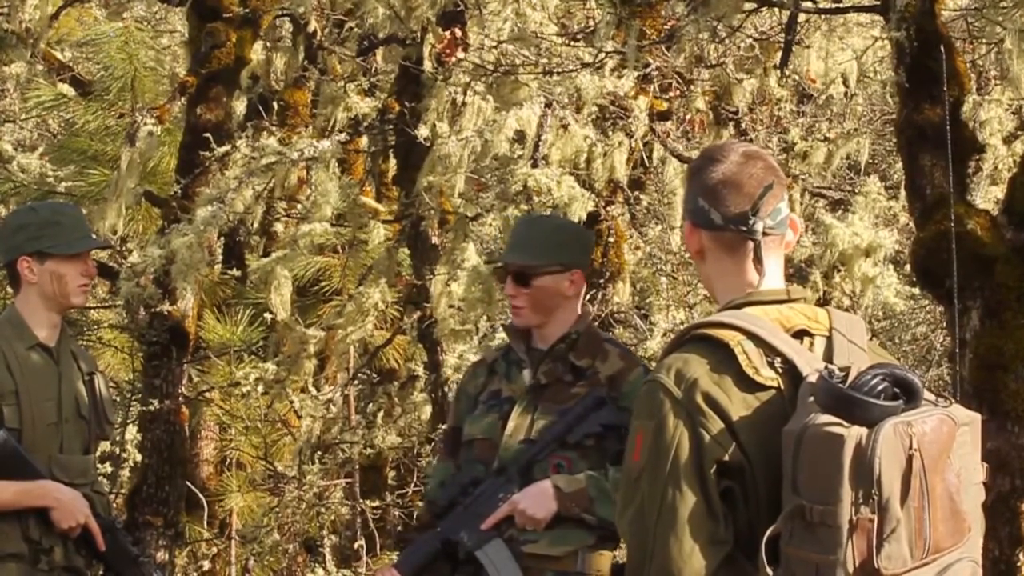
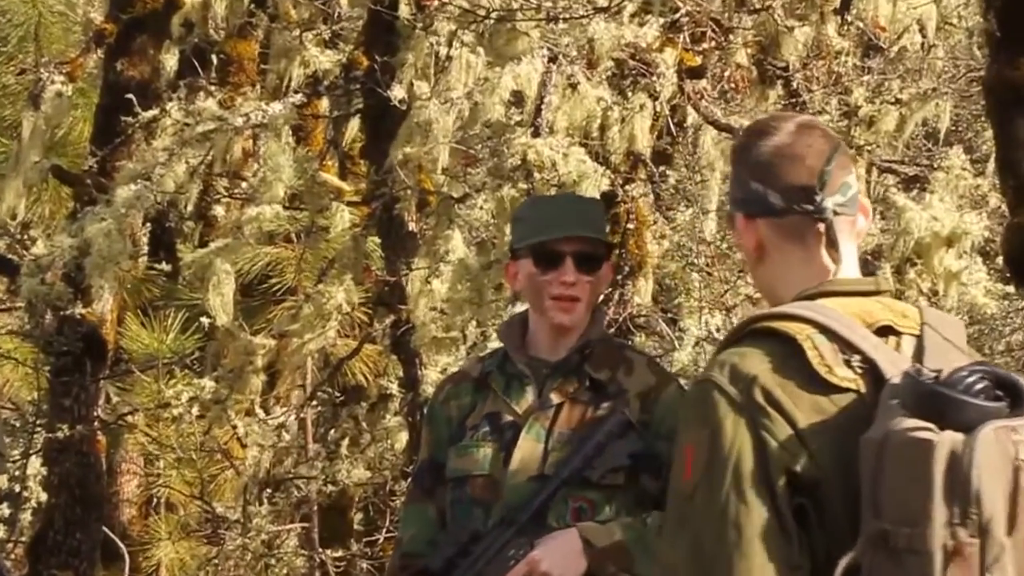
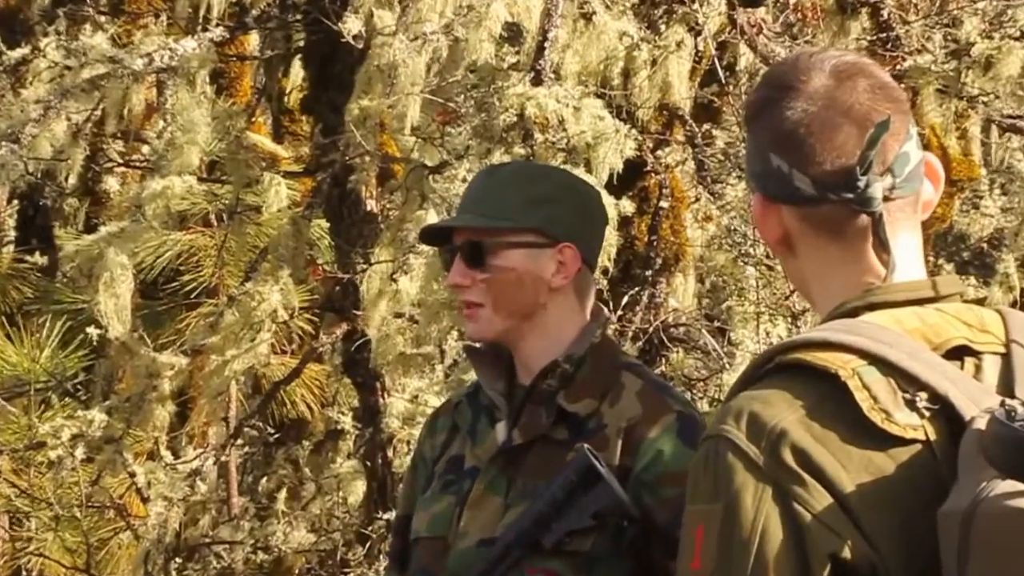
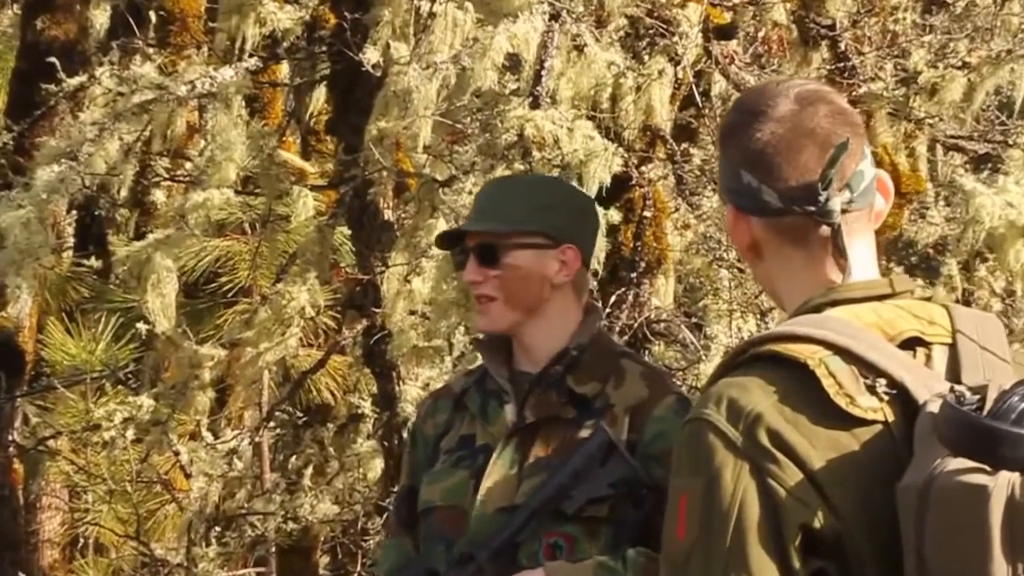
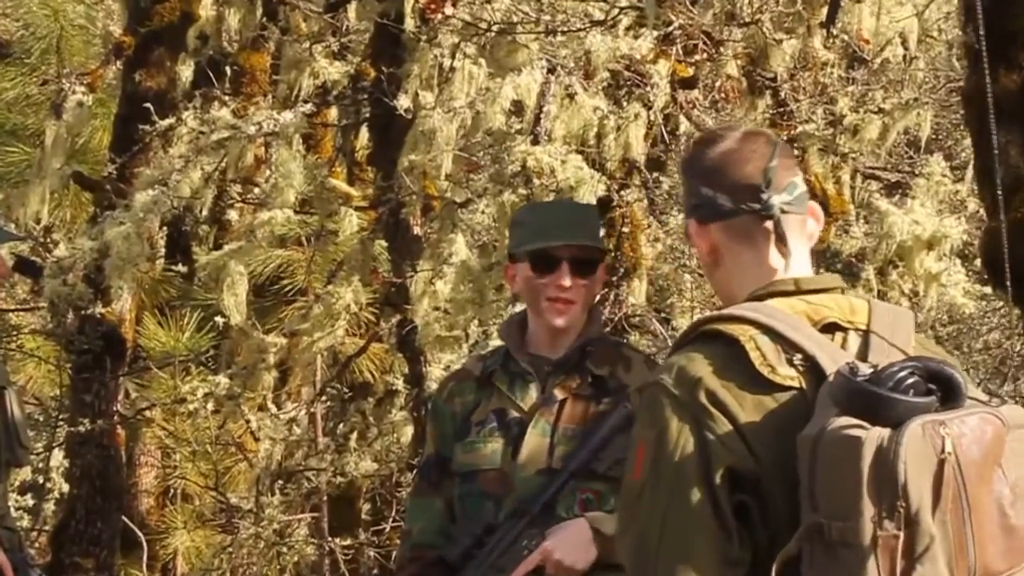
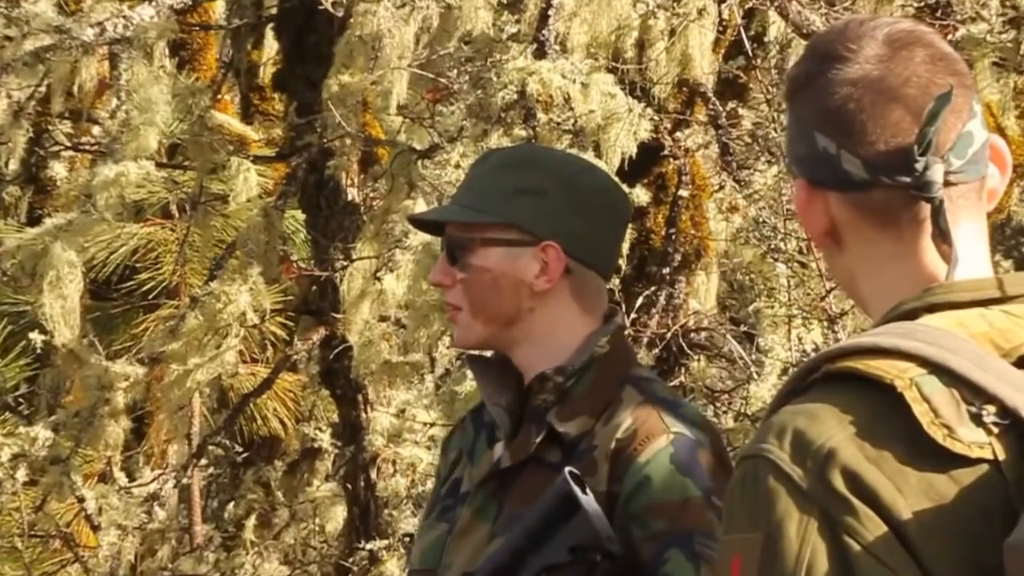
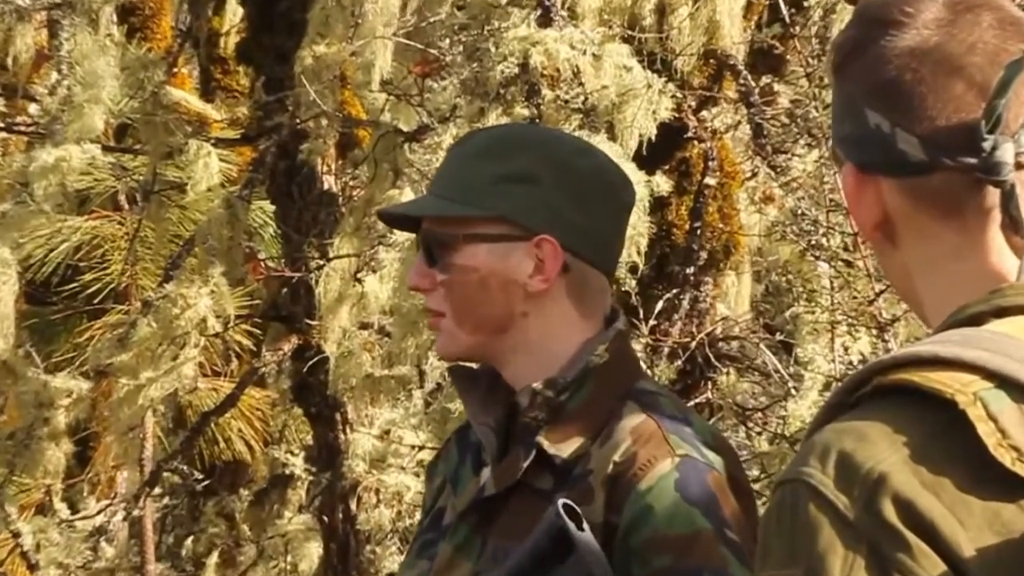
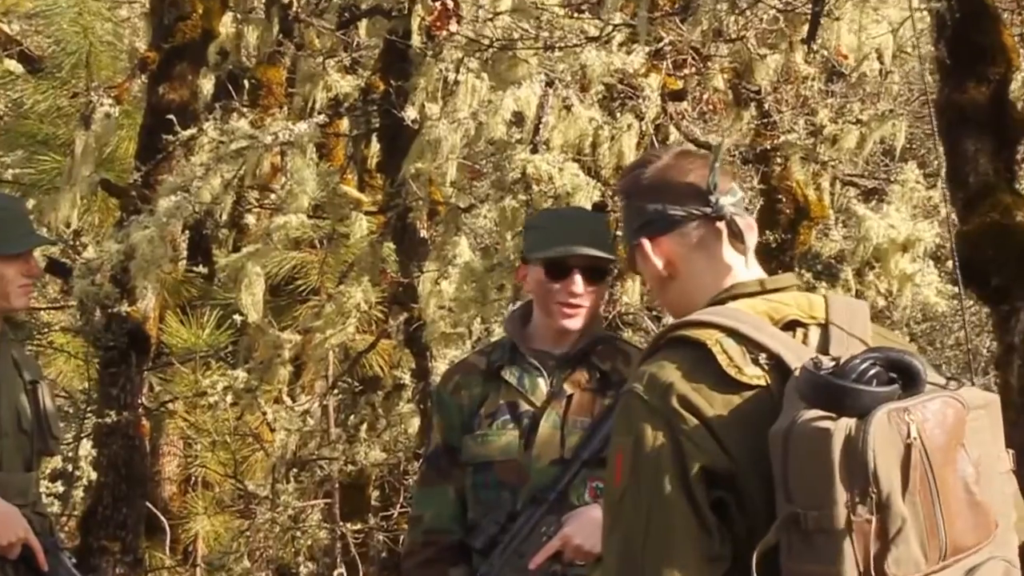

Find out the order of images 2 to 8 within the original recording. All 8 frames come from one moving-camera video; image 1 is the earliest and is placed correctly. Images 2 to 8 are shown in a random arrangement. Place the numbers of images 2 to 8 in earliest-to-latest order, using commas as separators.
8, 5, 2, 4, 3, 6, 7
